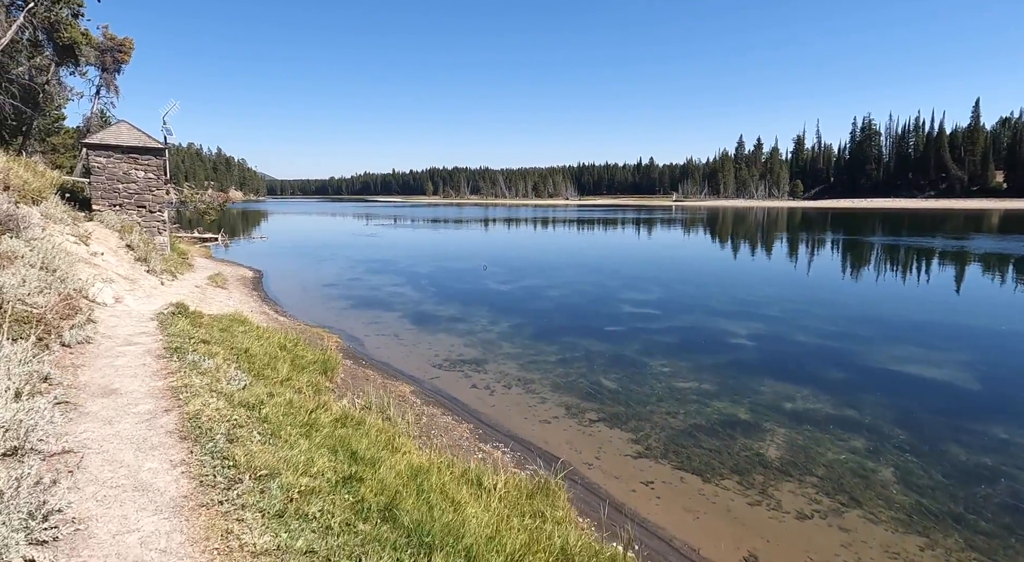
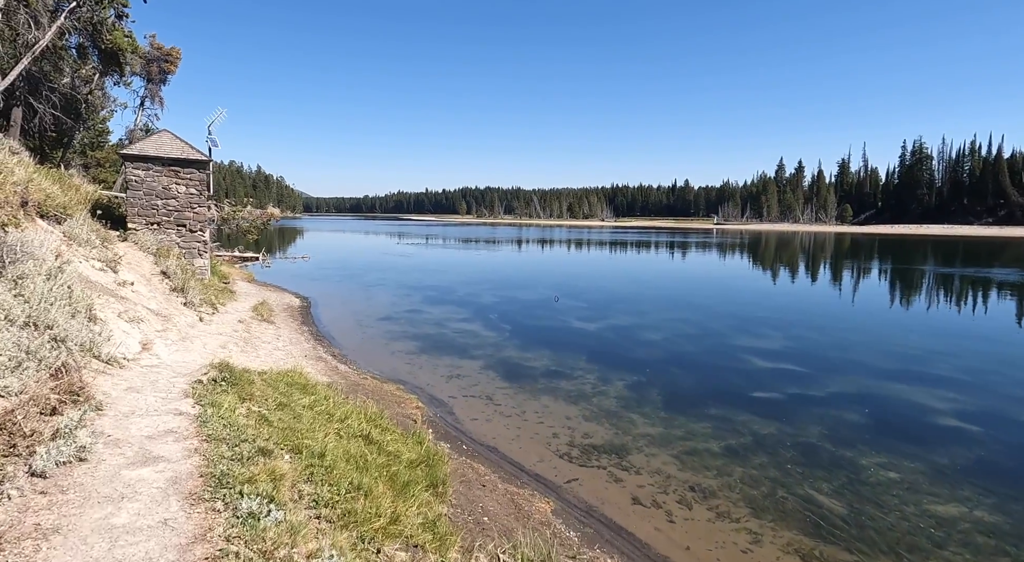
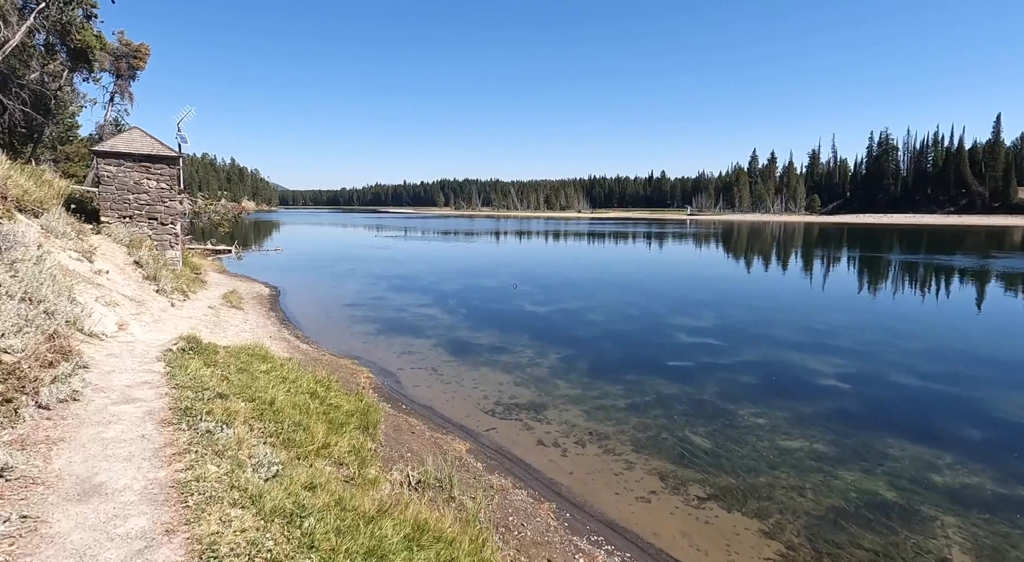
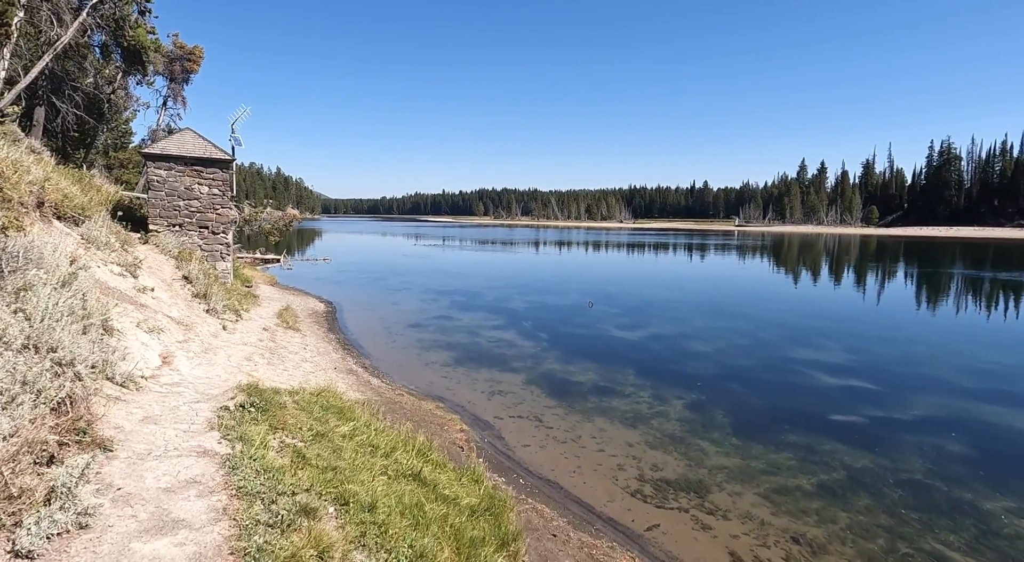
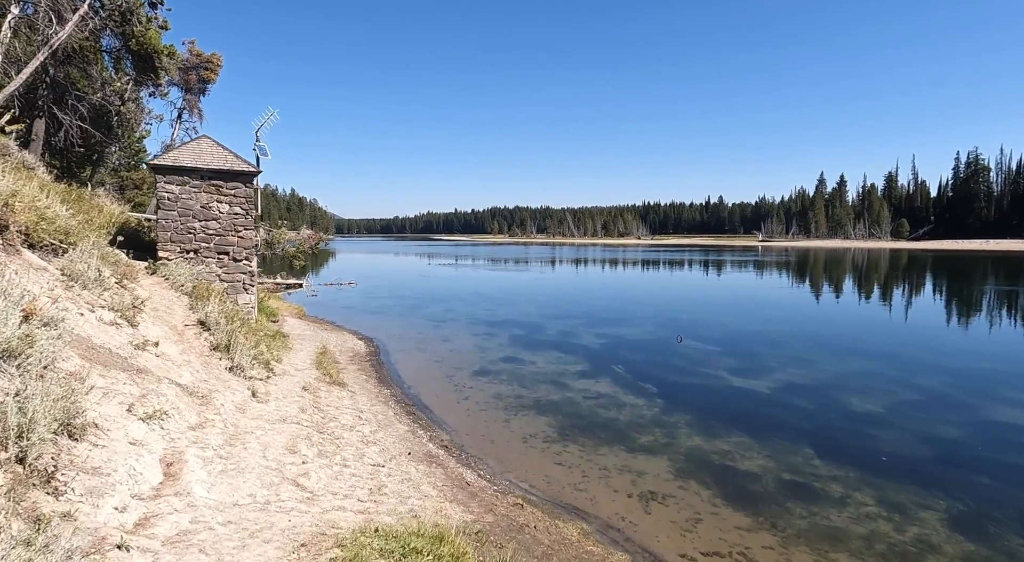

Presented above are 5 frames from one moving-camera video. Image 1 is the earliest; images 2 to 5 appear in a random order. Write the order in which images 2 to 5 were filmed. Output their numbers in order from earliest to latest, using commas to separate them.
3, 2, 4, 5
